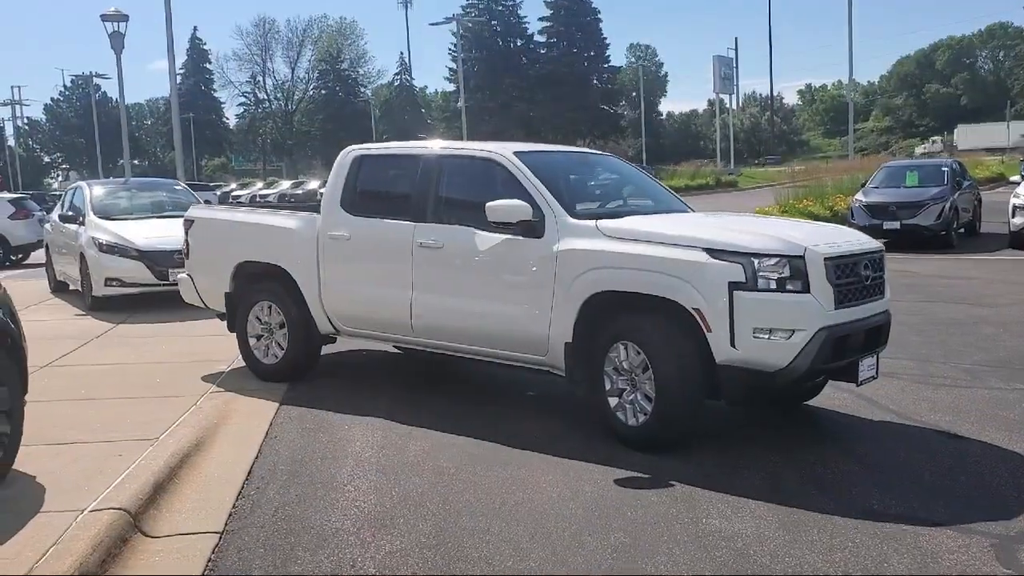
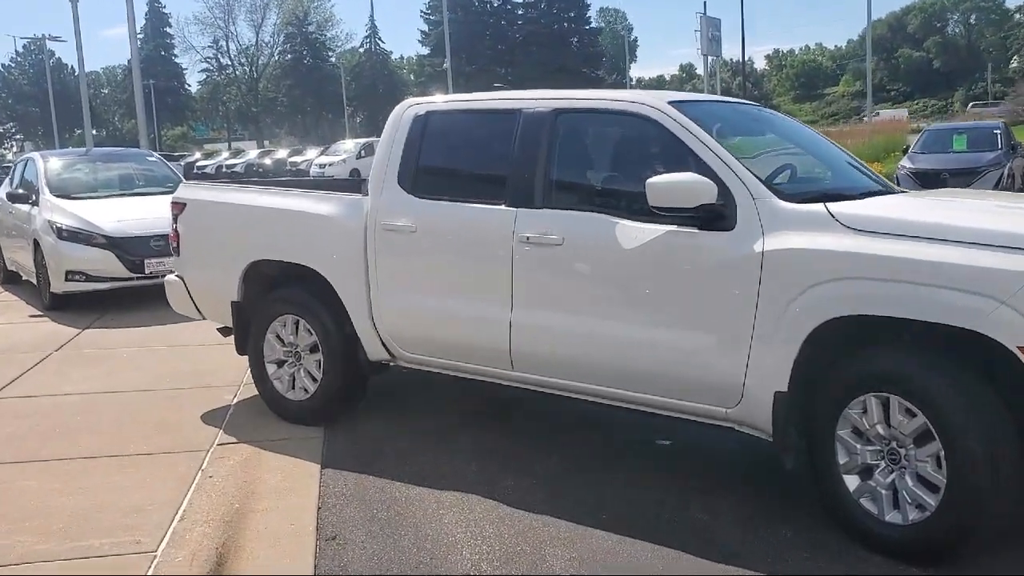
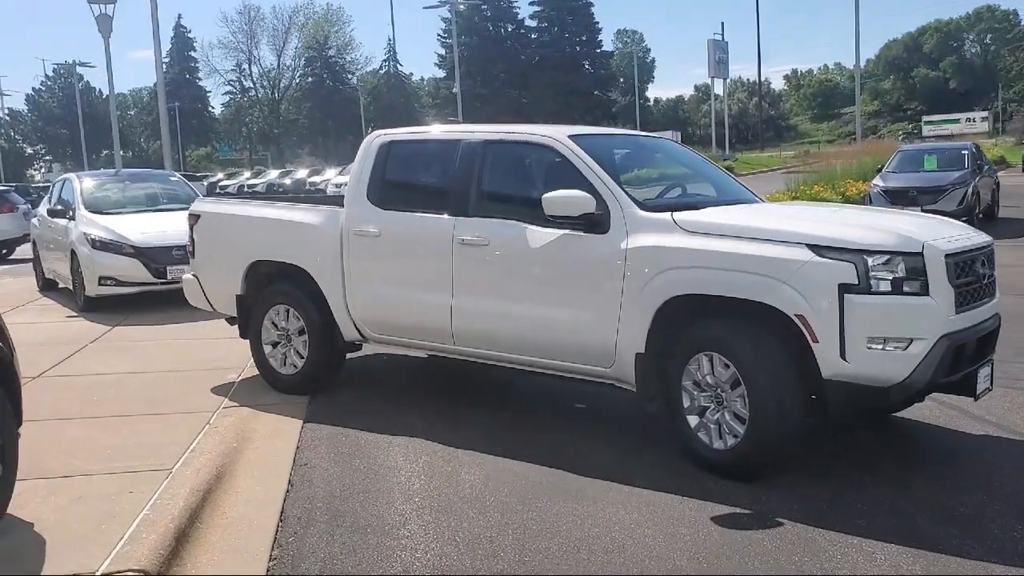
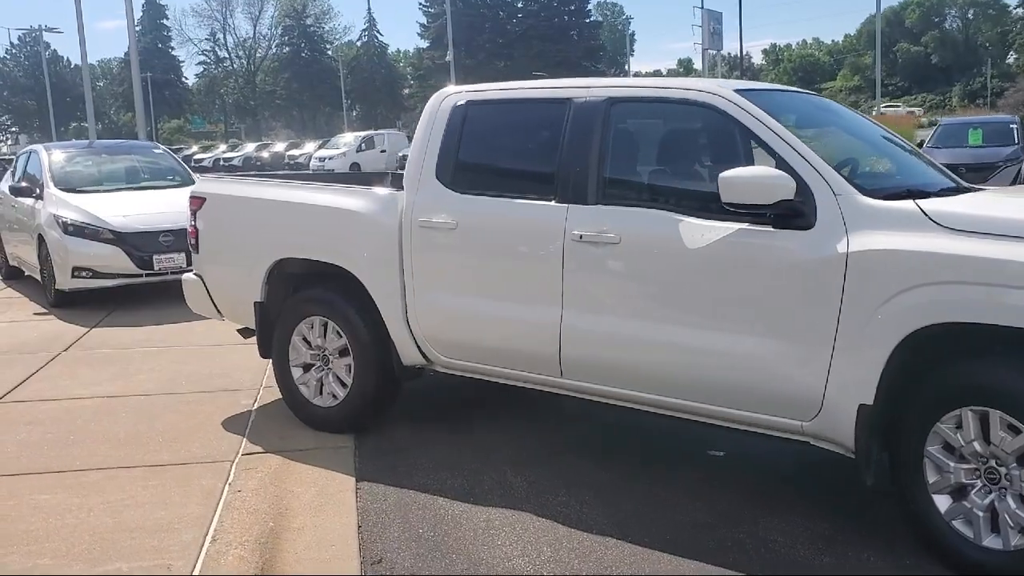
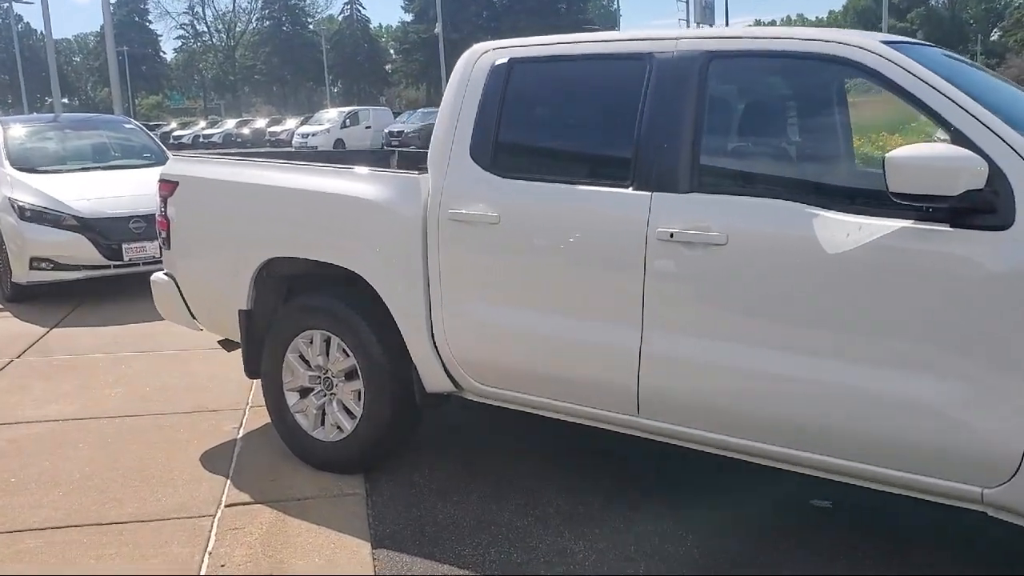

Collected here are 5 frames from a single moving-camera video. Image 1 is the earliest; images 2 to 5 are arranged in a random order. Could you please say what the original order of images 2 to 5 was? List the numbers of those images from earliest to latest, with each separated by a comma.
3, 2, 4, 5
